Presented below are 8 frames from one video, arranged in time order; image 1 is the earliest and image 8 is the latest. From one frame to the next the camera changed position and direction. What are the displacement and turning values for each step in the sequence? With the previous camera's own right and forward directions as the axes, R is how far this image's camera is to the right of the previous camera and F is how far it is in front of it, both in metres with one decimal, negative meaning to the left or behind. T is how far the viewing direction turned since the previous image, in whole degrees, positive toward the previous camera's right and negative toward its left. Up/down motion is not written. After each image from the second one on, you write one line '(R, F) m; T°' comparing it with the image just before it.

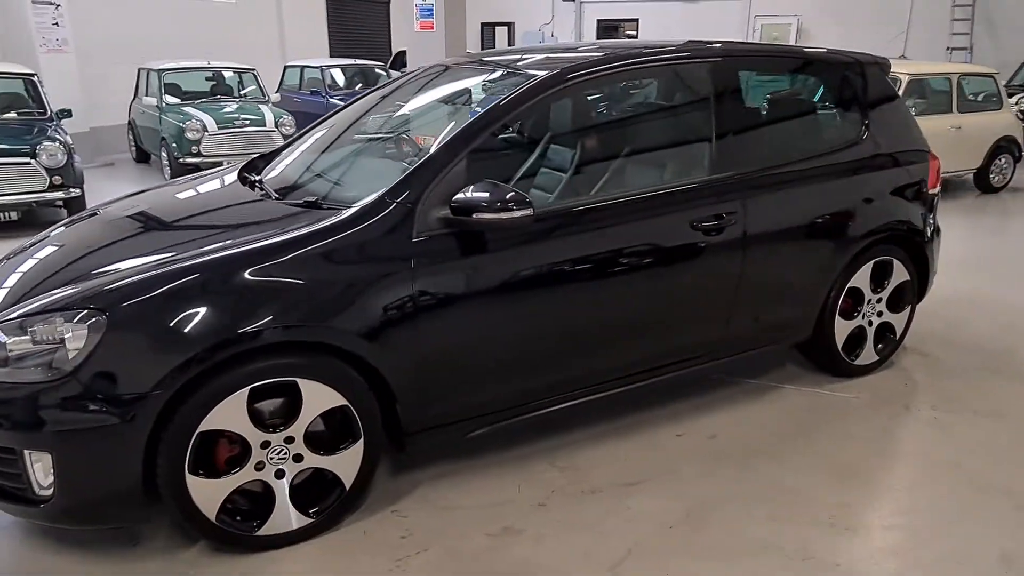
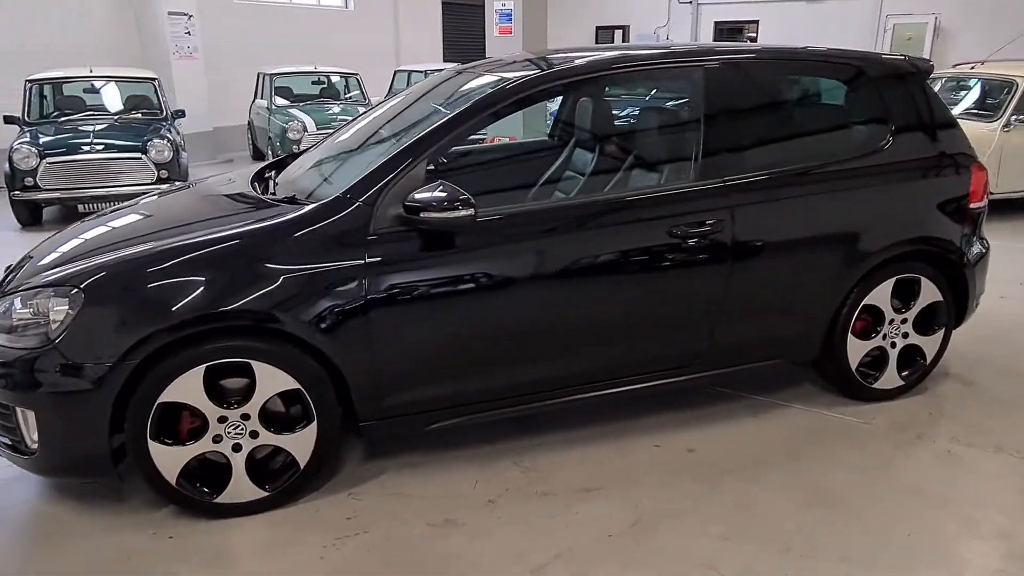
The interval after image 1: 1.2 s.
(+0.5, 0.0) m; -10°
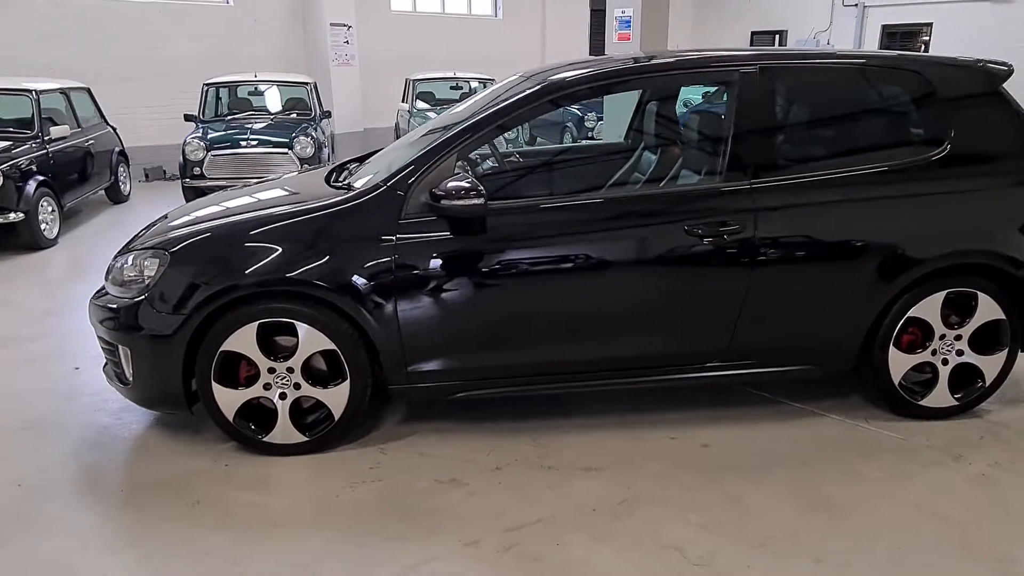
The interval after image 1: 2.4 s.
(+0.5, -0.2) m; -12°
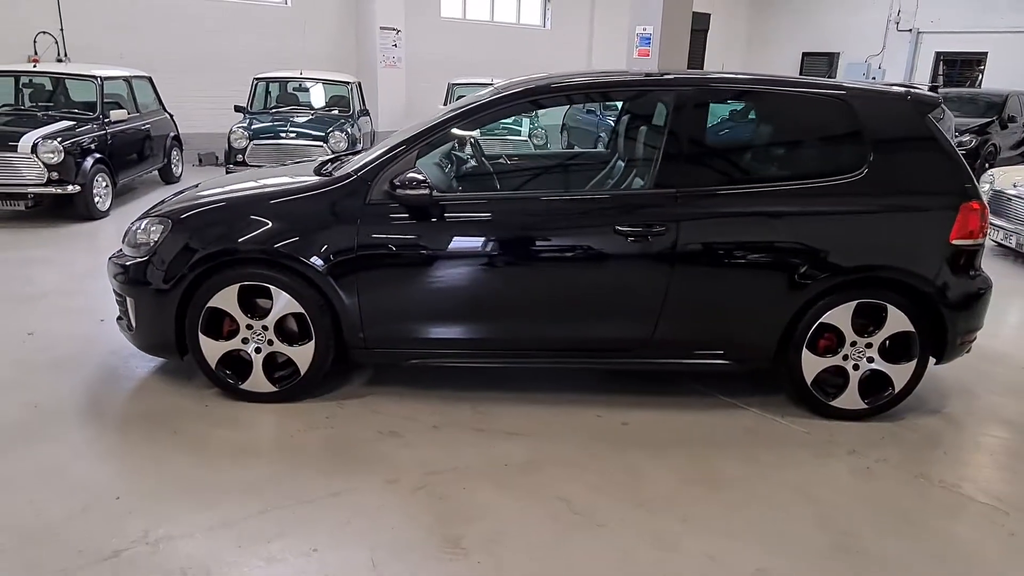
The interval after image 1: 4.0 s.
(+0.4, -0.3) m; -4°
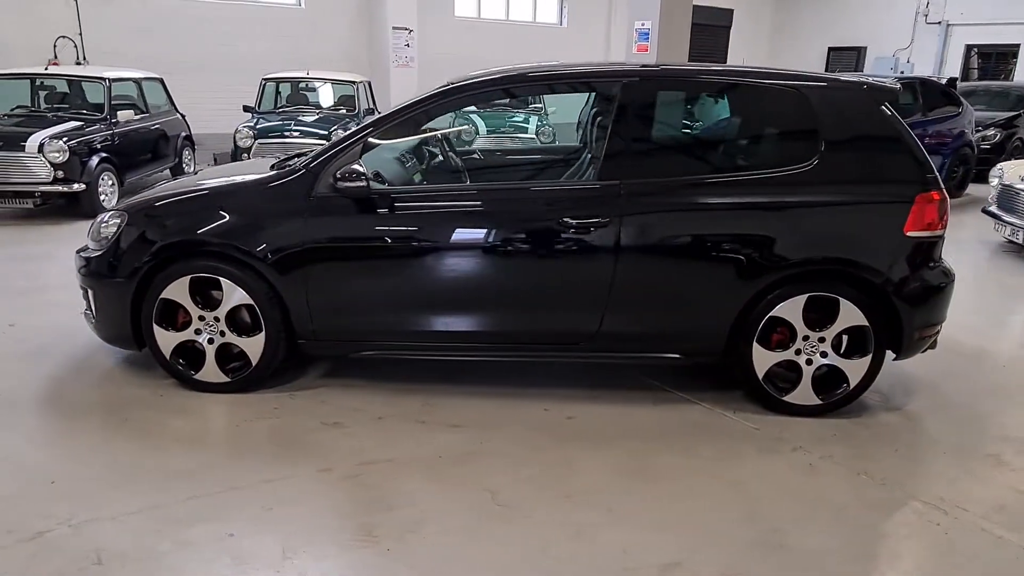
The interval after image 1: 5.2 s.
(+0.4, 0.0) m; -3°
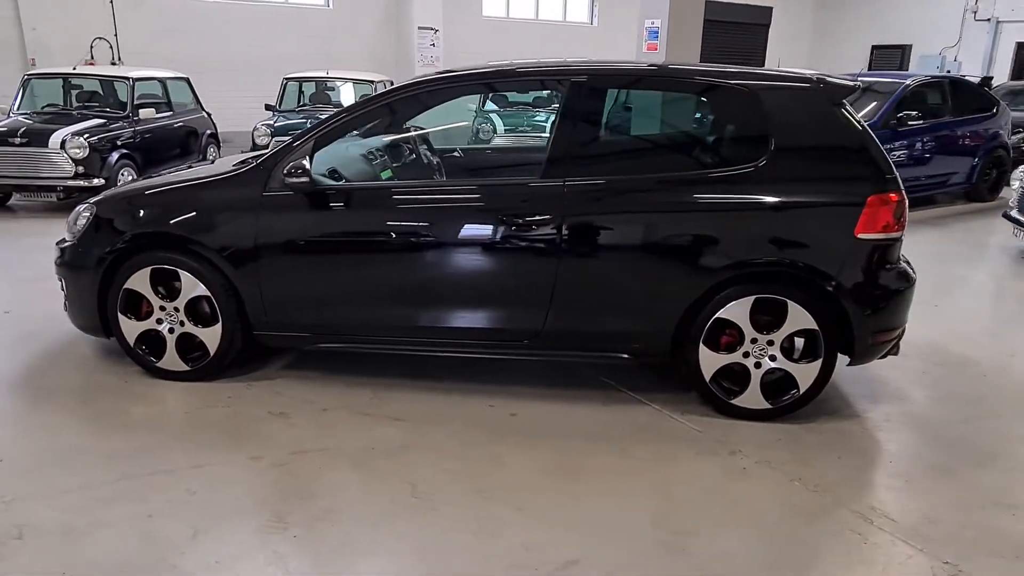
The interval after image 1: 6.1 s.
(+0.4, 0.0) m; -4°
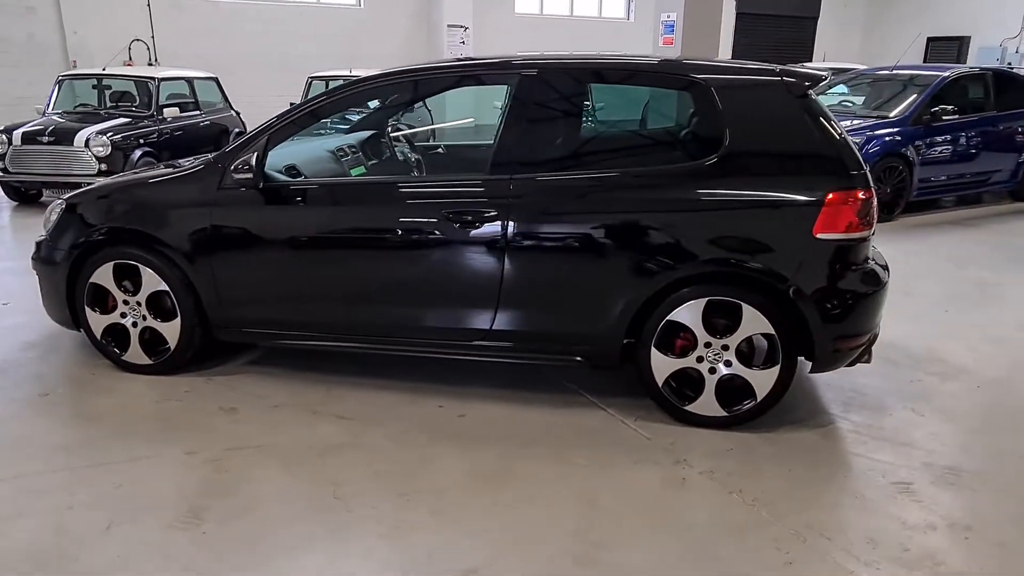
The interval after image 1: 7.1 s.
(+0.4, +0.1) m; -4°
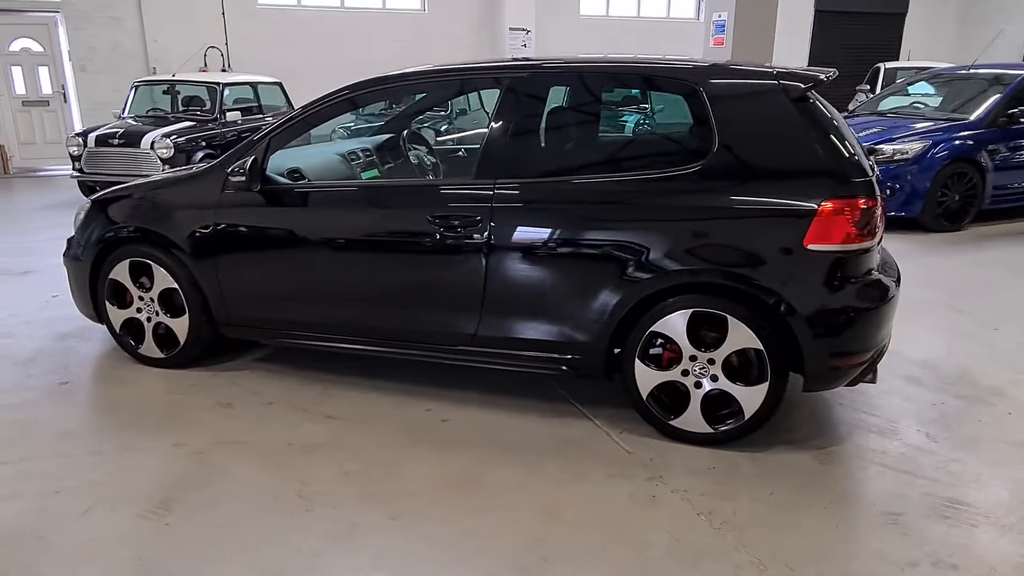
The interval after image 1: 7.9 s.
(+0.4, +0.1) m; -6°
